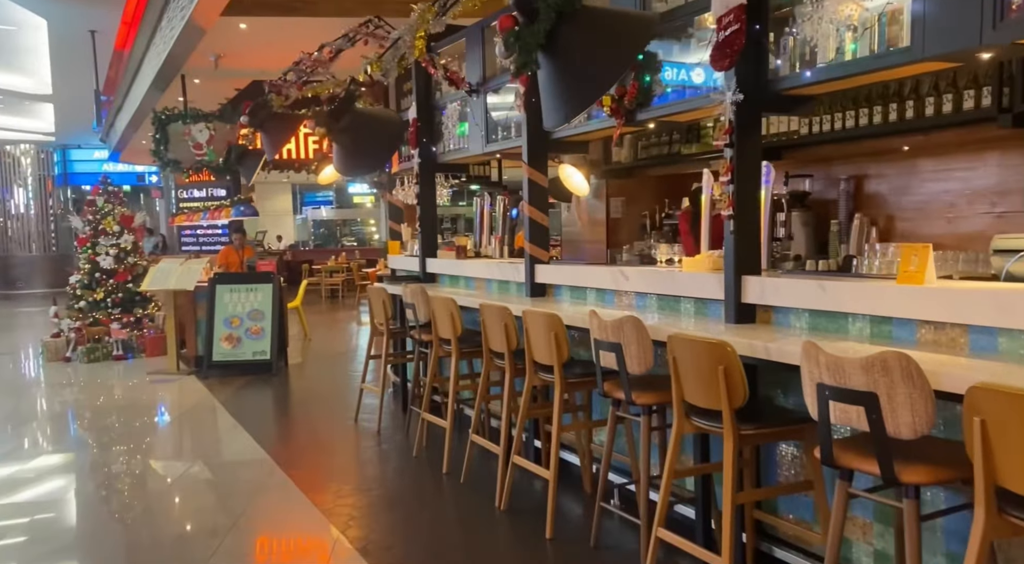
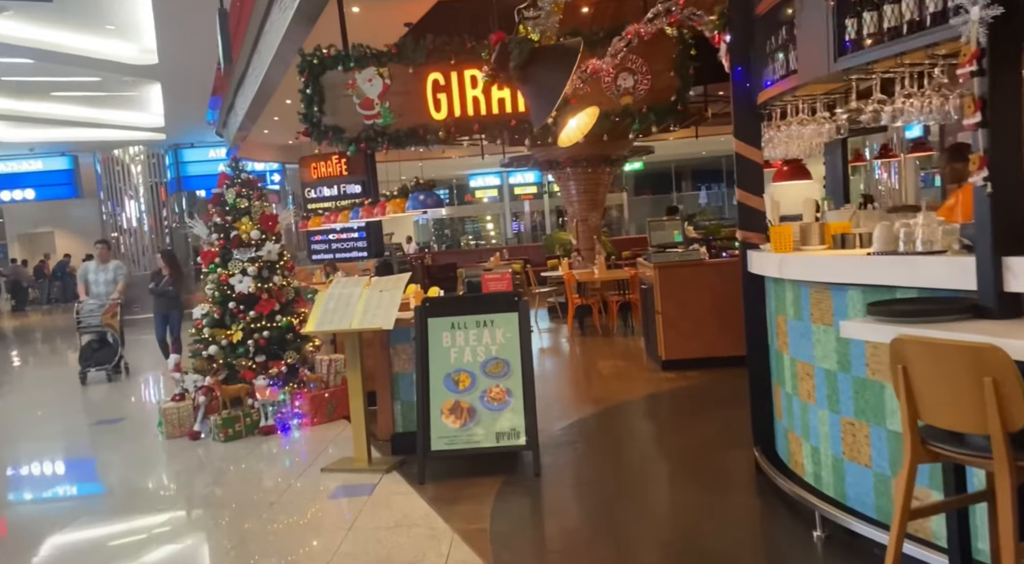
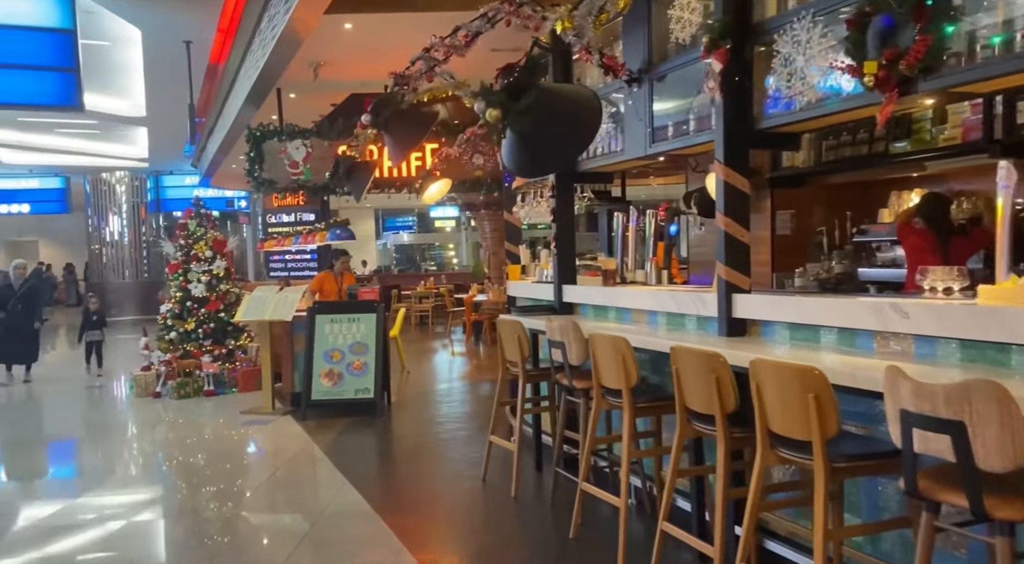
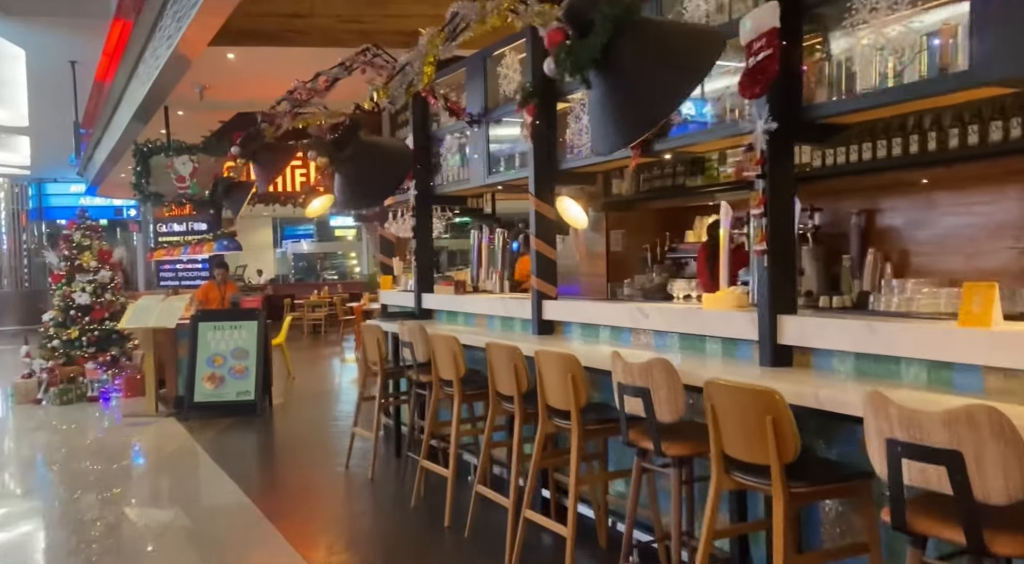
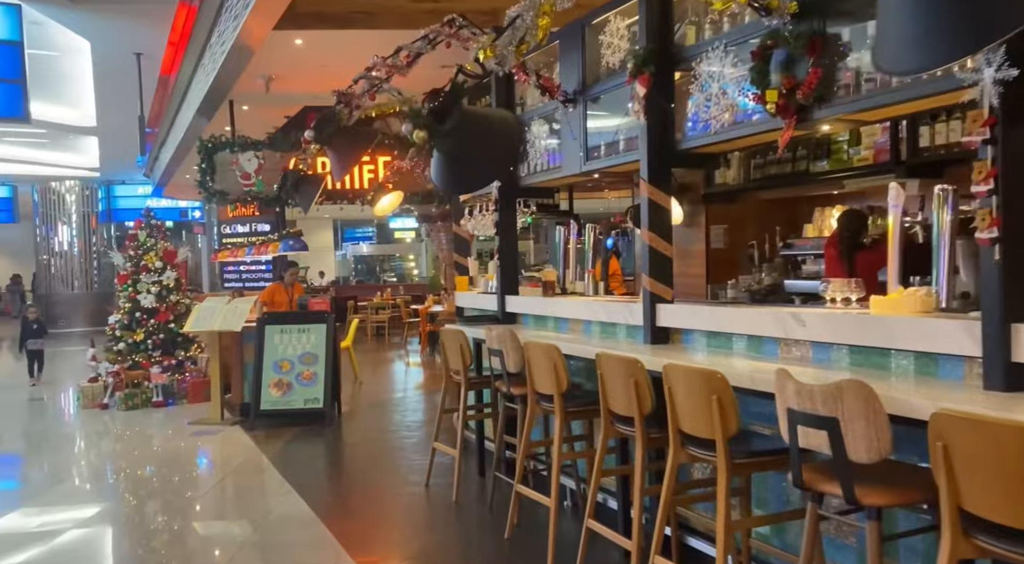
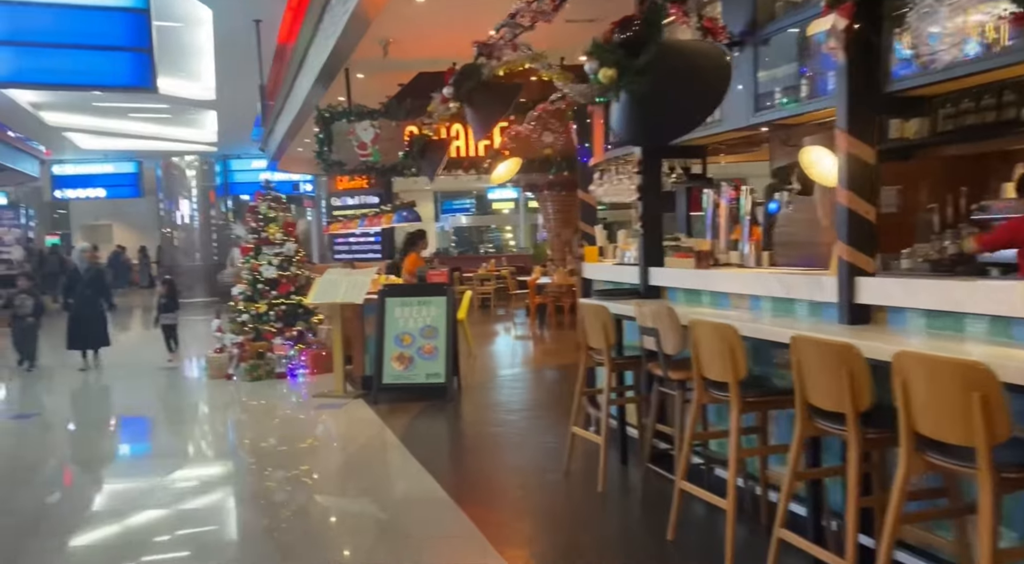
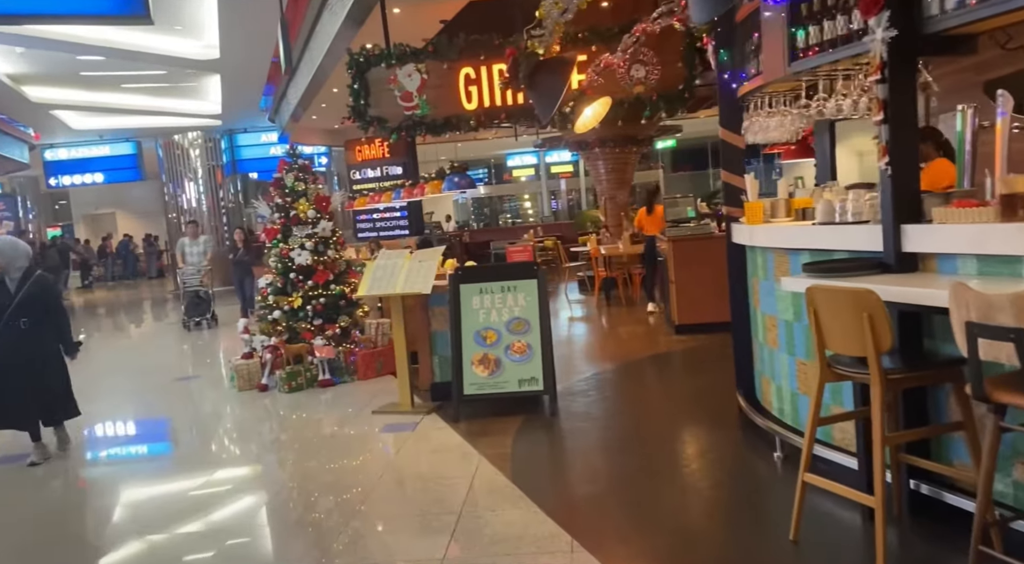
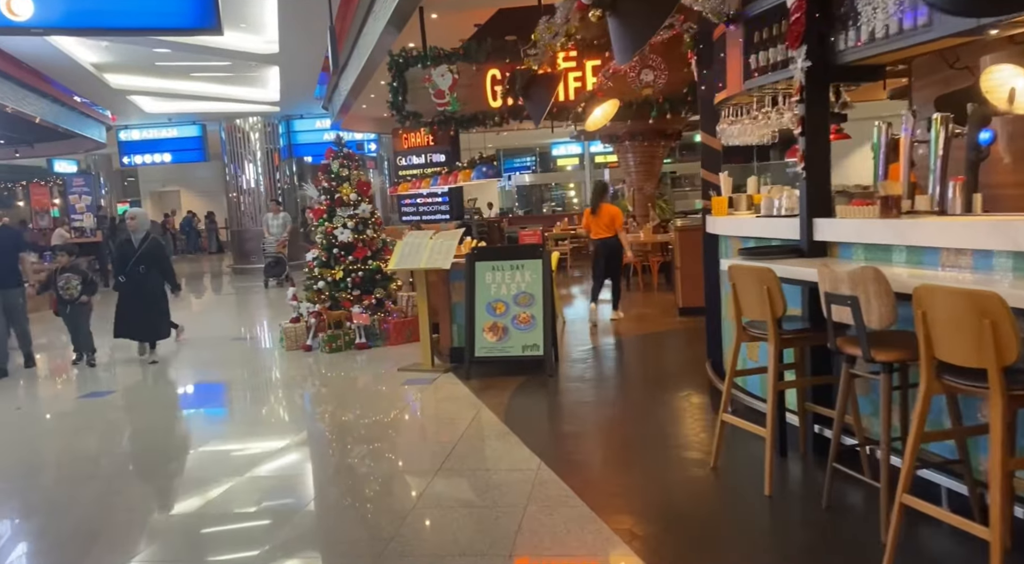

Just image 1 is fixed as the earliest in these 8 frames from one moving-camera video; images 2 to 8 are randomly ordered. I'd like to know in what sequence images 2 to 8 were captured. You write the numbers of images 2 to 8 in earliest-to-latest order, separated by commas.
4, 5, 3, 6, 8, 7, 2
